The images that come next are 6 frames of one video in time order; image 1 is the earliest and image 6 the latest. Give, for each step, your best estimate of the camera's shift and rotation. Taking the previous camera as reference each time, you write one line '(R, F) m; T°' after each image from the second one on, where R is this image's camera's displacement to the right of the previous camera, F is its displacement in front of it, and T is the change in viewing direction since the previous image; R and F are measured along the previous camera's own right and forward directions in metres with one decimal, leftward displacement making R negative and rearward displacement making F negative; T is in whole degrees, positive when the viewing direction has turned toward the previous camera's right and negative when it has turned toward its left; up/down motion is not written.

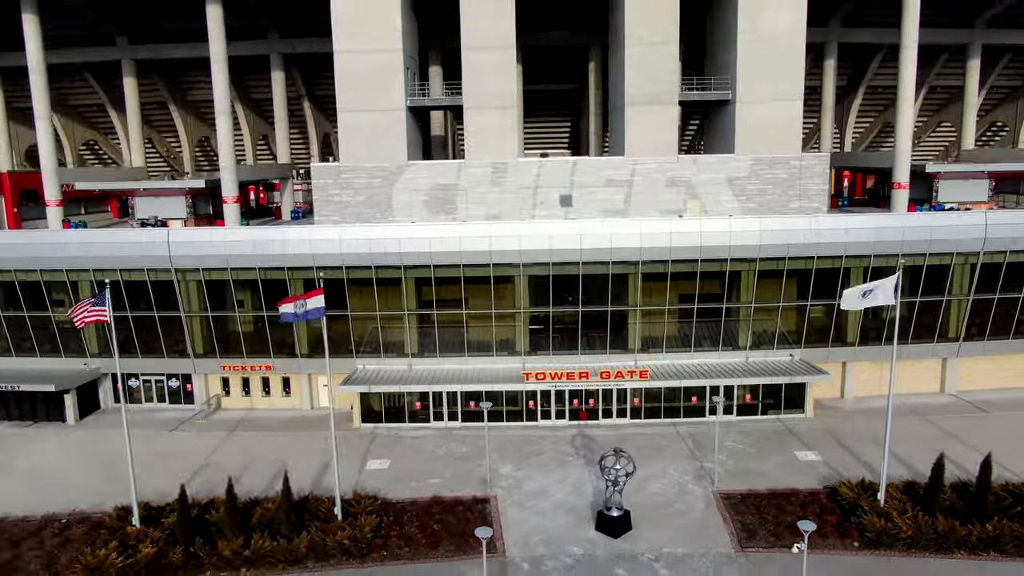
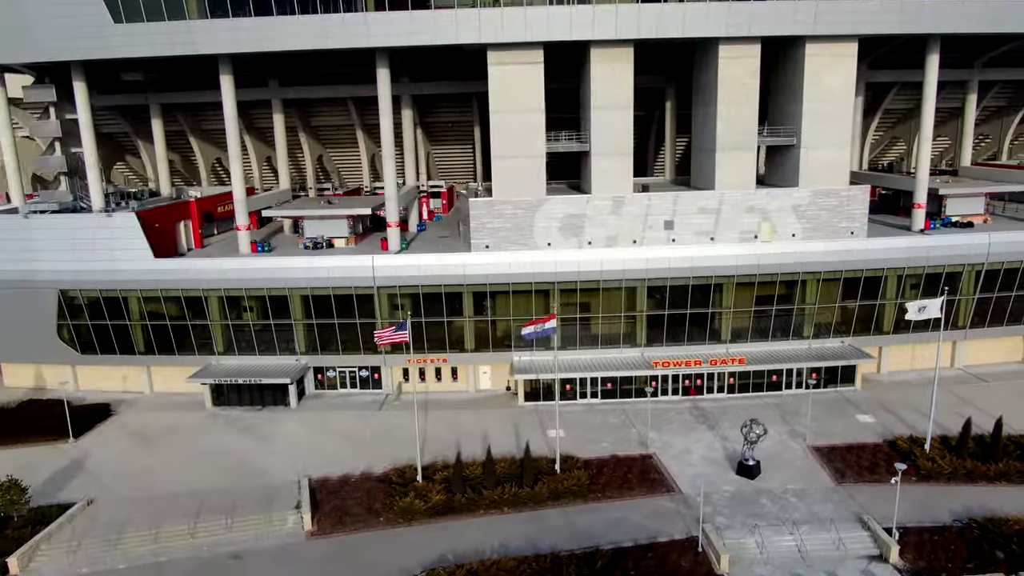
(-5.6, -6.2) m; +2°
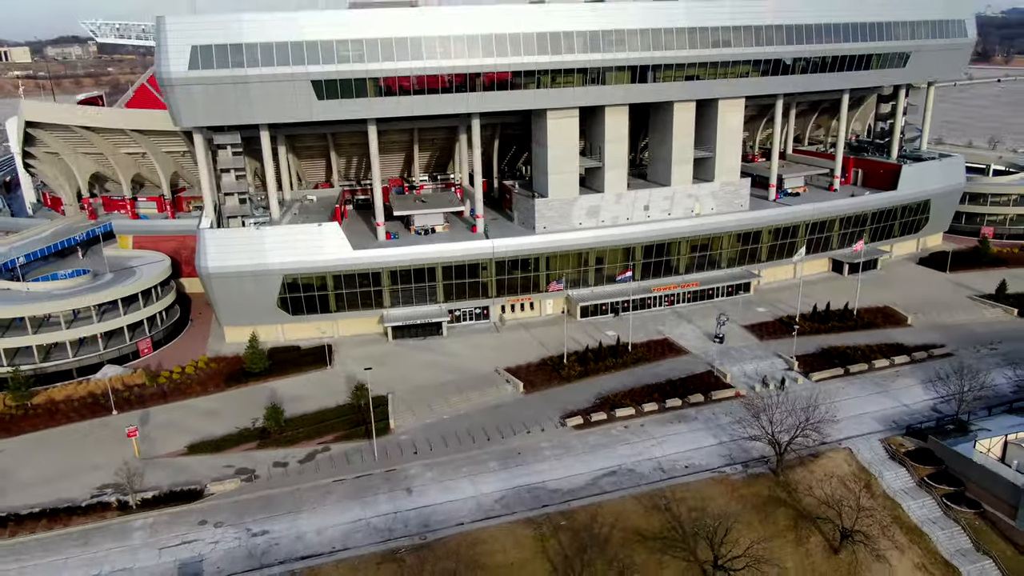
(-14.9, -16.7) m; +14°
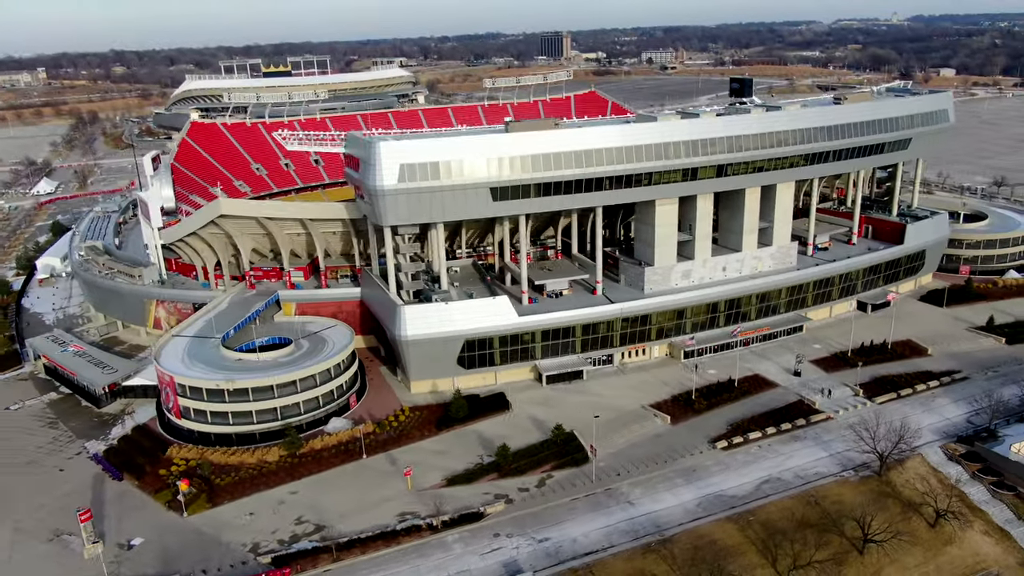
(-14.1, -11.7) m; +5°
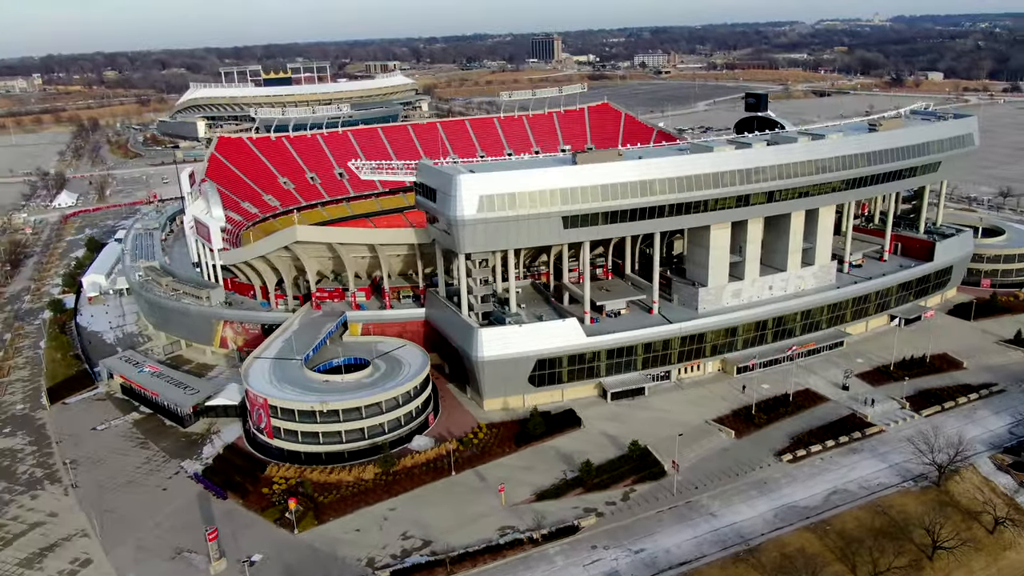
(-6.4, -3.1) m; +1°
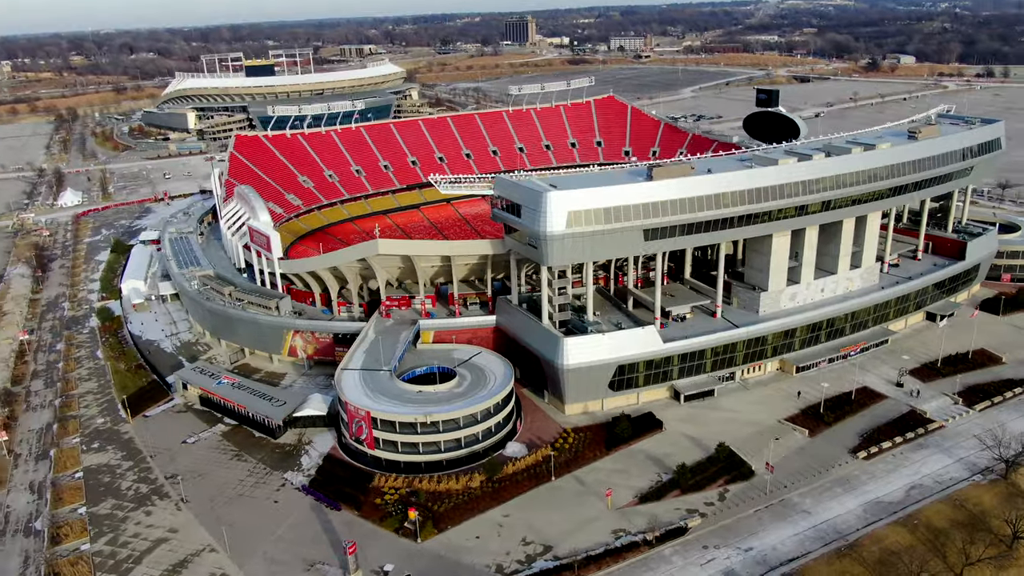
(-9.1, -2.2) m; +3°
